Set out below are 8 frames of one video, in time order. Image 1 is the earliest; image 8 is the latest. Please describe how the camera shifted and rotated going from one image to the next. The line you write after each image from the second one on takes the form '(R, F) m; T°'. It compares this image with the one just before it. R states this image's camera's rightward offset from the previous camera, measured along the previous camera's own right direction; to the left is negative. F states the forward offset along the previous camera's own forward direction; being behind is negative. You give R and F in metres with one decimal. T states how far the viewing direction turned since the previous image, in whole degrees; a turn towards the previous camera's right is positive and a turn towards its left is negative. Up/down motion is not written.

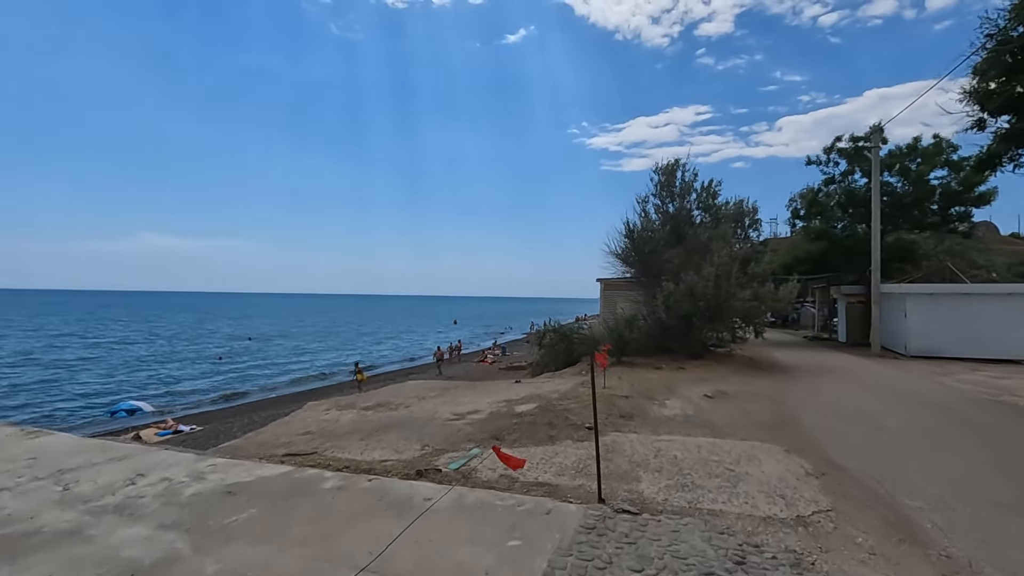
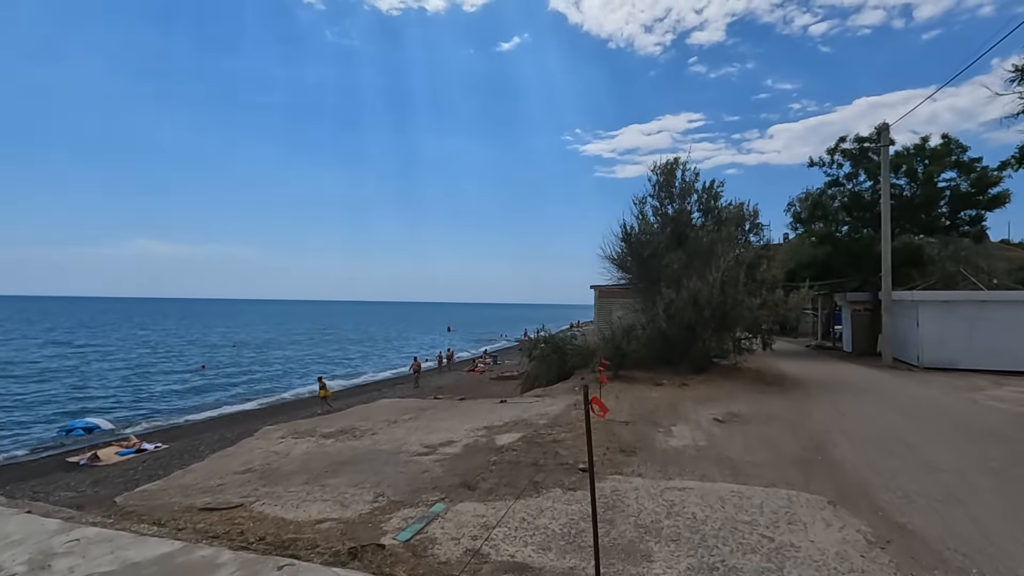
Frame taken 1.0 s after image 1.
(+0.2, +1.6) m; +1°
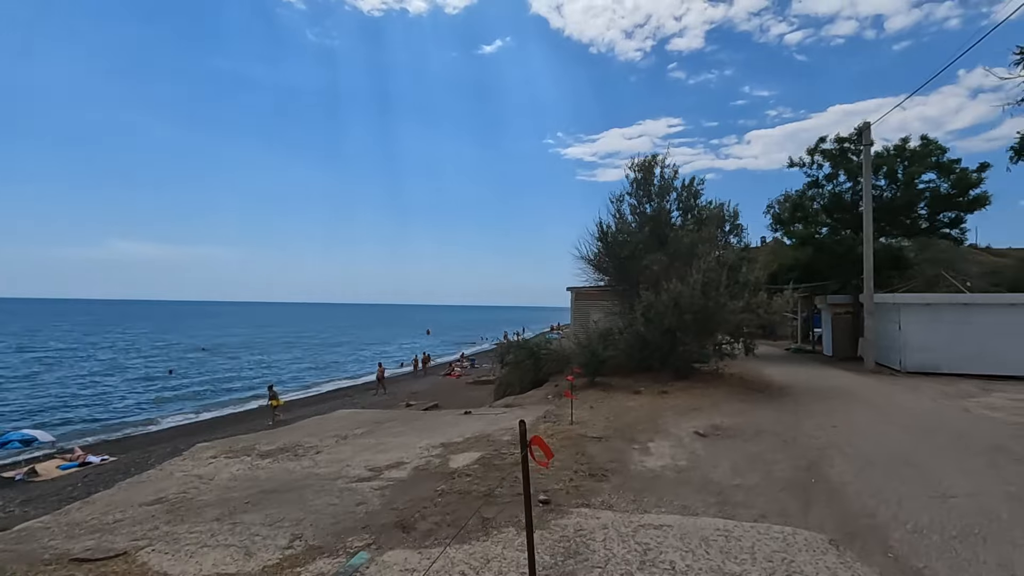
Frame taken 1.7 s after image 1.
(+0.4, +1.1) m; +2°
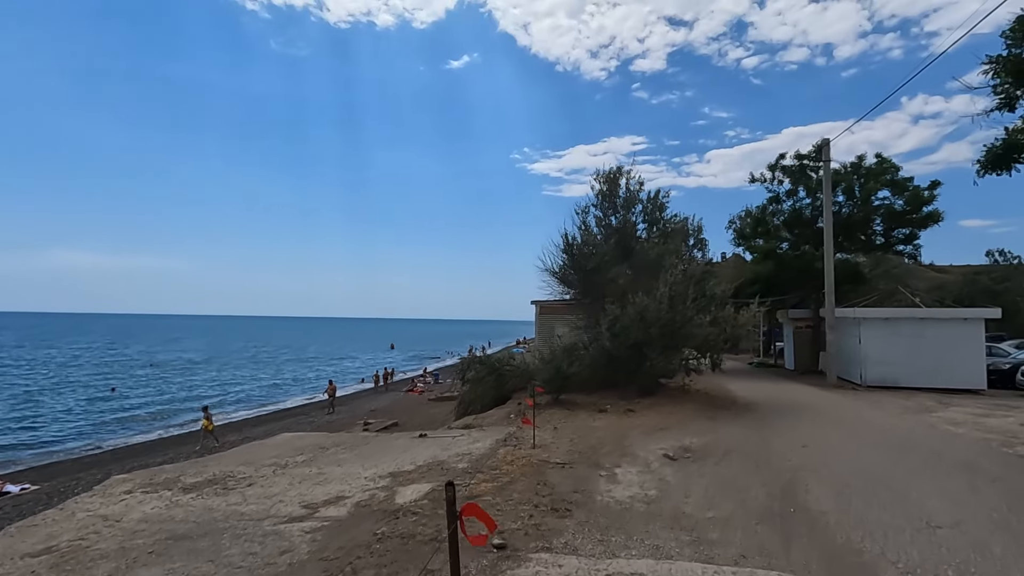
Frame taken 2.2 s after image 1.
(+0.2, +0.7) m; +4°
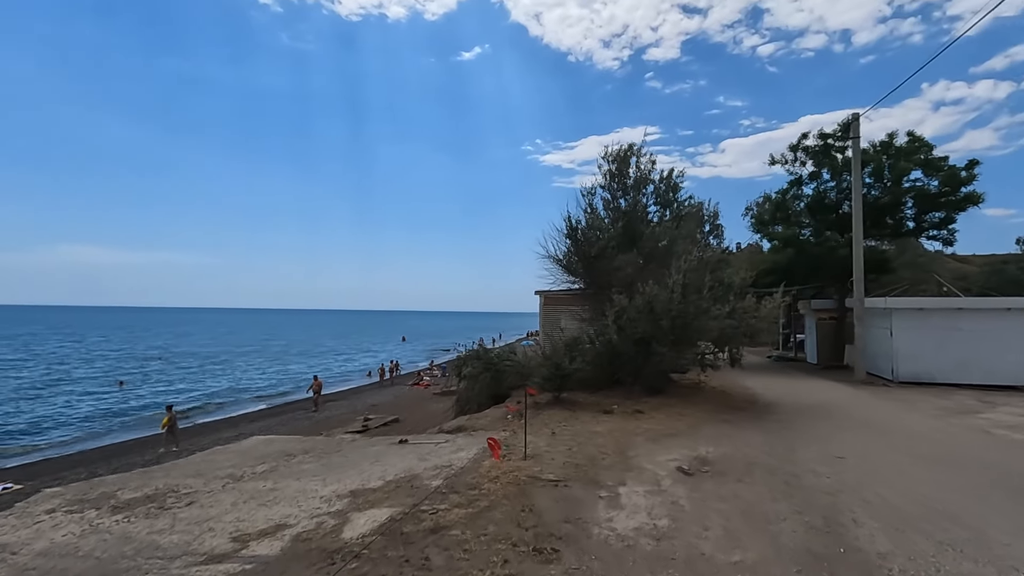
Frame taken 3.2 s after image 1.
(+0.4, +1.4) m; -1°
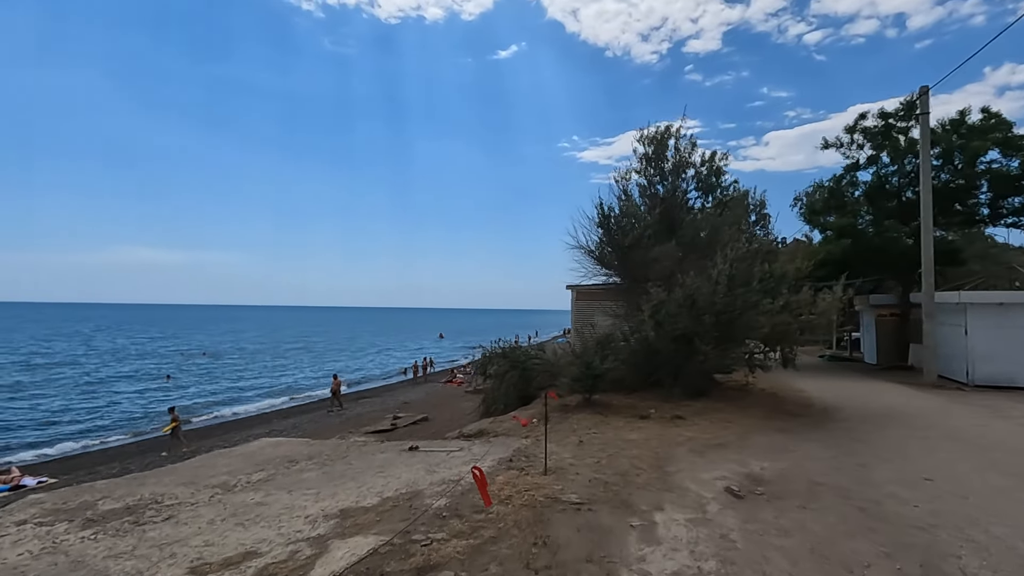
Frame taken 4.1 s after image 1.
(+0.3, +1.1) m; -4°
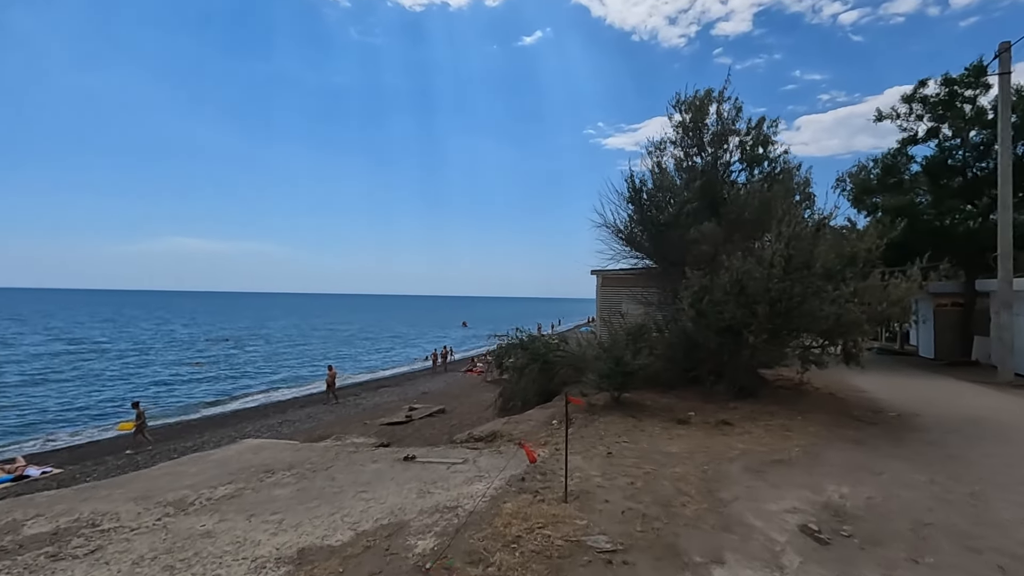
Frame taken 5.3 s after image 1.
(+0.1, +1.6) m; -3°
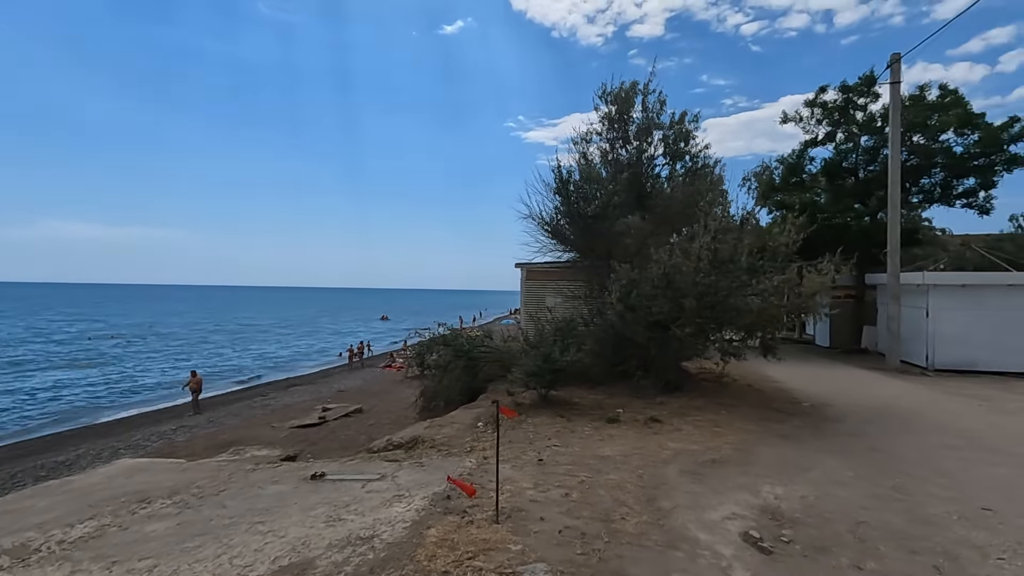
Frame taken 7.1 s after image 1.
(0.0, +0.7) m; +8°
